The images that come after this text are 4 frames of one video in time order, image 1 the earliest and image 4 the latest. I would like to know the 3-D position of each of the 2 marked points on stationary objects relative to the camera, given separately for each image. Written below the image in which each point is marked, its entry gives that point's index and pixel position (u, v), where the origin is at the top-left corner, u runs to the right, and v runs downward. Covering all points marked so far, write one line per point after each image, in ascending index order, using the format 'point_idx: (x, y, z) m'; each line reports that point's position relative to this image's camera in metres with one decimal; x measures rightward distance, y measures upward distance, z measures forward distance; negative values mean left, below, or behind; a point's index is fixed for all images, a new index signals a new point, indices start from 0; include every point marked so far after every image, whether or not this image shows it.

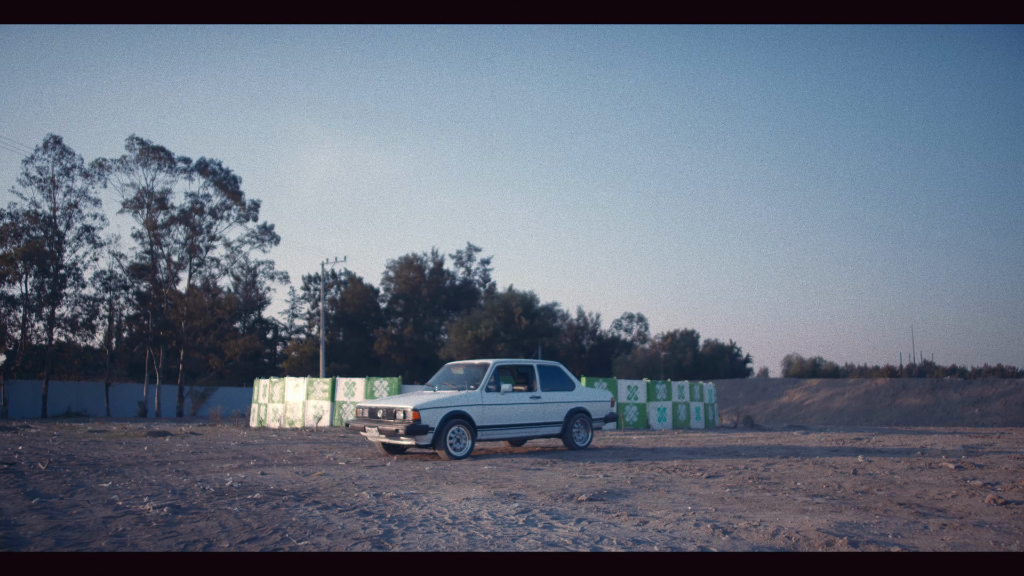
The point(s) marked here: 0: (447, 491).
0: (-0.7, -2.3, +8.3) m
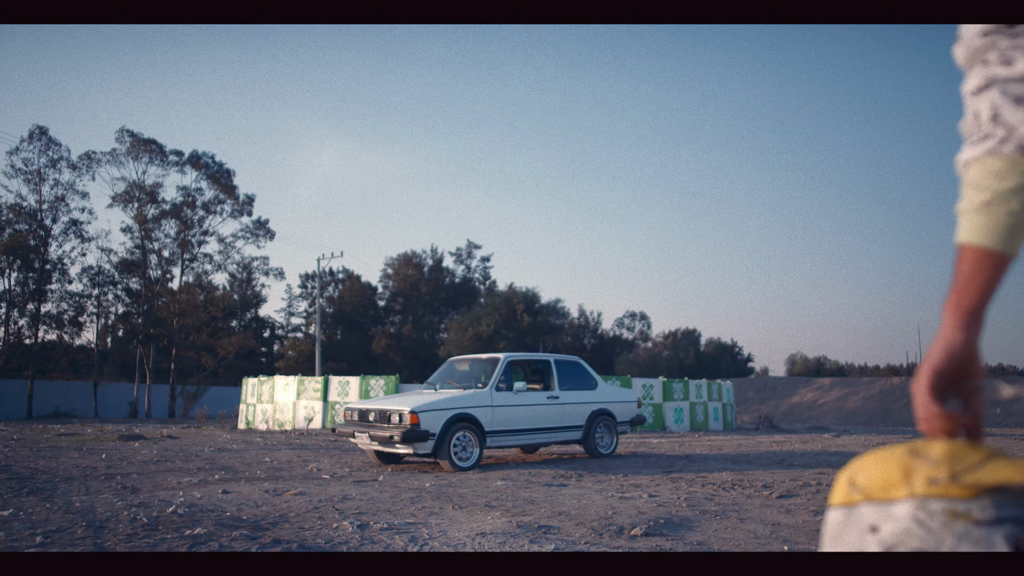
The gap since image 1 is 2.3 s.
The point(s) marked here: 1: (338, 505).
0: (-0.5, -2.0, +6.4) m
1: (-1.7, -2.2, +7.3) m
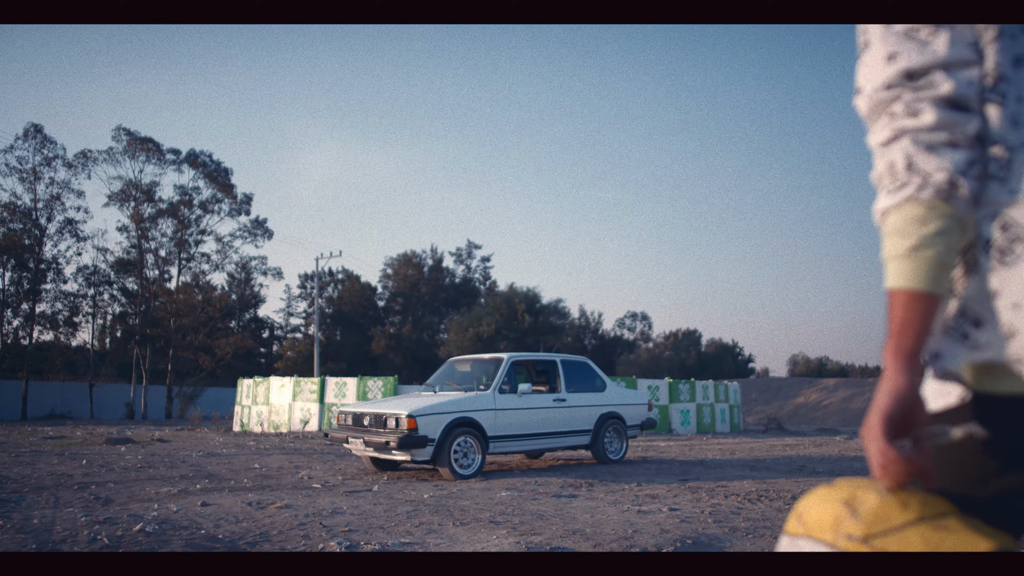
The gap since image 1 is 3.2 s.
0: (-0.4, -2.0, +5.7) m
1: (-1.7, -2.1, +6.6) m
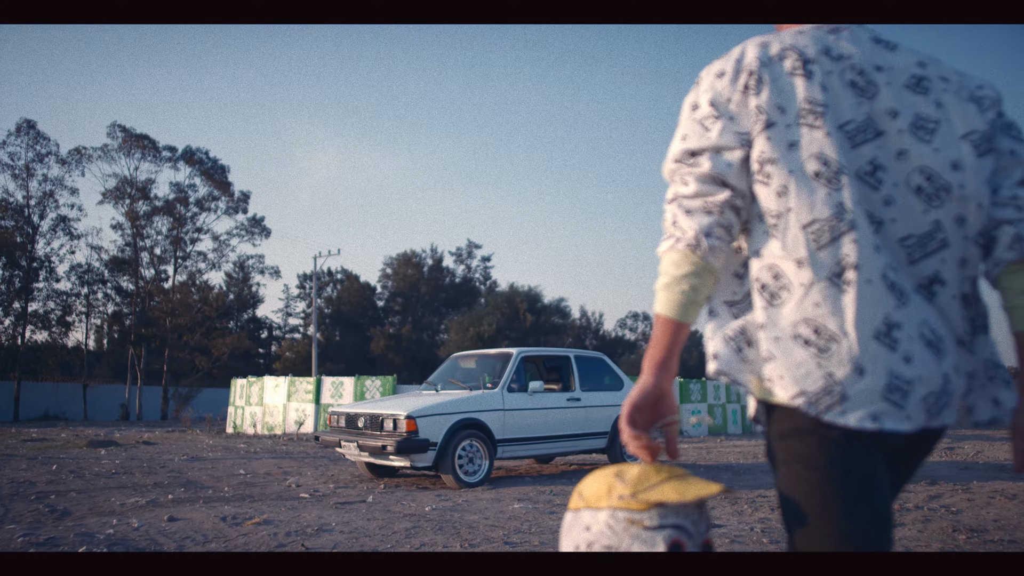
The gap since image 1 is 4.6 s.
0: (-0.3, -1.8, +4.7) m
1: (-1.5, -1.9, +5.6) m
